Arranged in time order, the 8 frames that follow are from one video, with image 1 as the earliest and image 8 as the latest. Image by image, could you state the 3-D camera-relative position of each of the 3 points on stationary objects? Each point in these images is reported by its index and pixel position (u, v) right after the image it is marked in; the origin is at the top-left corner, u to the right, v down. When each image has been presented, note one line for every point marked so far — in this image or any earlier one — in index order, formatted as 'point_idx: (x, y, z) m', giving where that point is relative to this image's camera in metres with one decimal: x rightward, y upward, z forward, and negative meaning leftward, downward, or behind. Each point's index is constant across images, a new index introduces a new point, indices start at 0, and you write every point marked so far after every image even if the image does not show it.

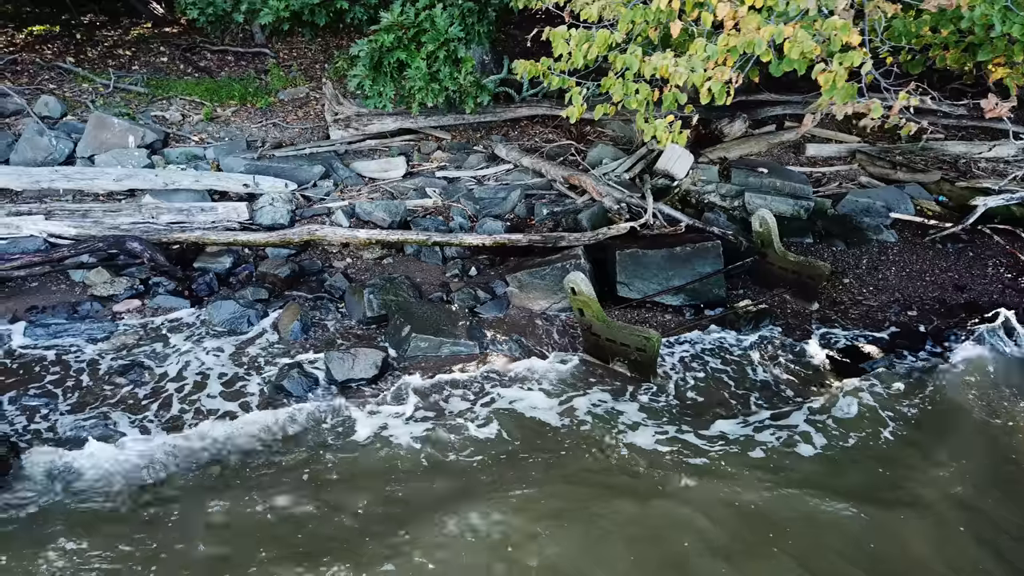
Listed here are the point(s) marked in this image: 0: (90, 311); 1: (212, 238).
0: (-3.7, -0.2, +7.0) m
1: (-2.9, +0.5, +7.7) m
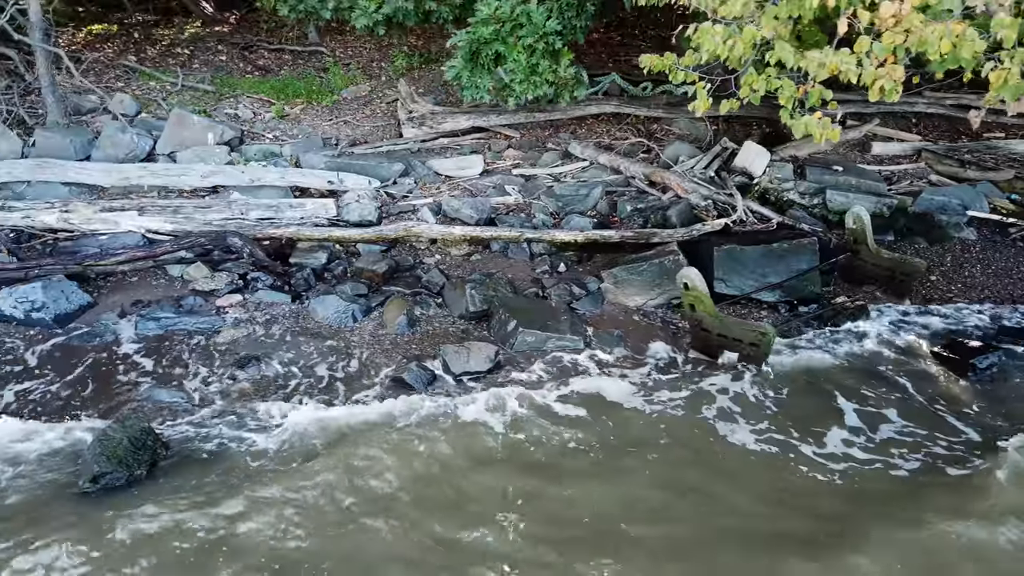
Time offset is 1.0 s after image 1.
0: (-2.8, -0.1, +7.1) m
1: (-2.0, +0.5, +7.8) m
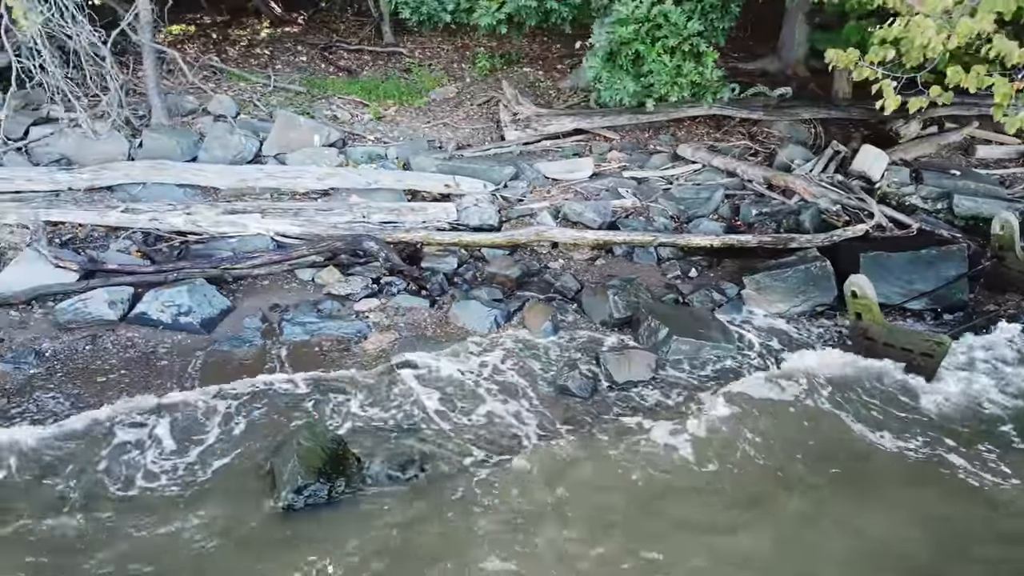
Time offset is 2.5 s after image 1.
0: (-1.6, -0.2, +7.0) m
1: (-0.7, +0.5, +7.7) m
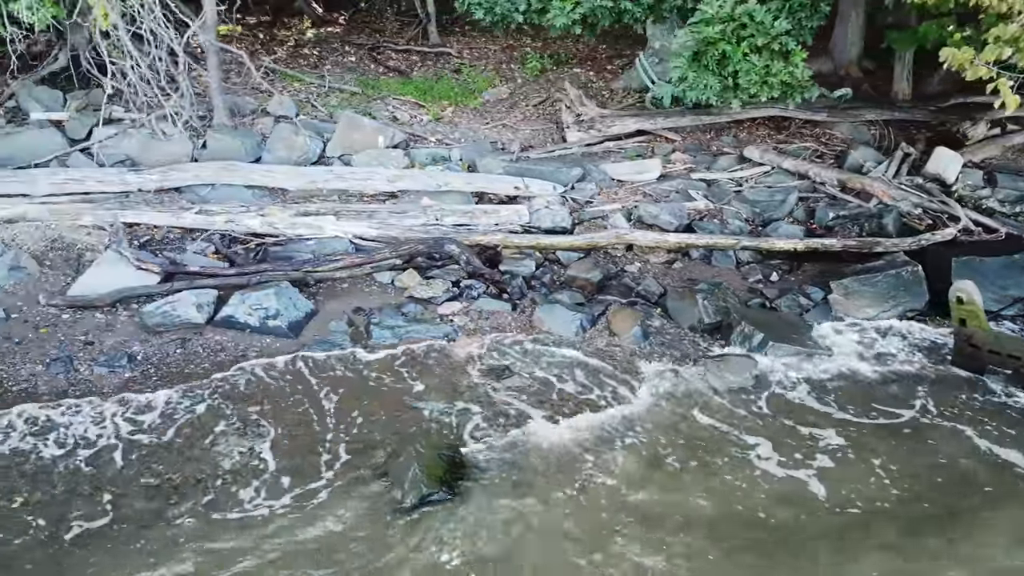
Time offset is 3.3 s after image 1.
0: (-0.8, -0.2, +6.9) m
1: (0.0, +0.5, +7.6) m
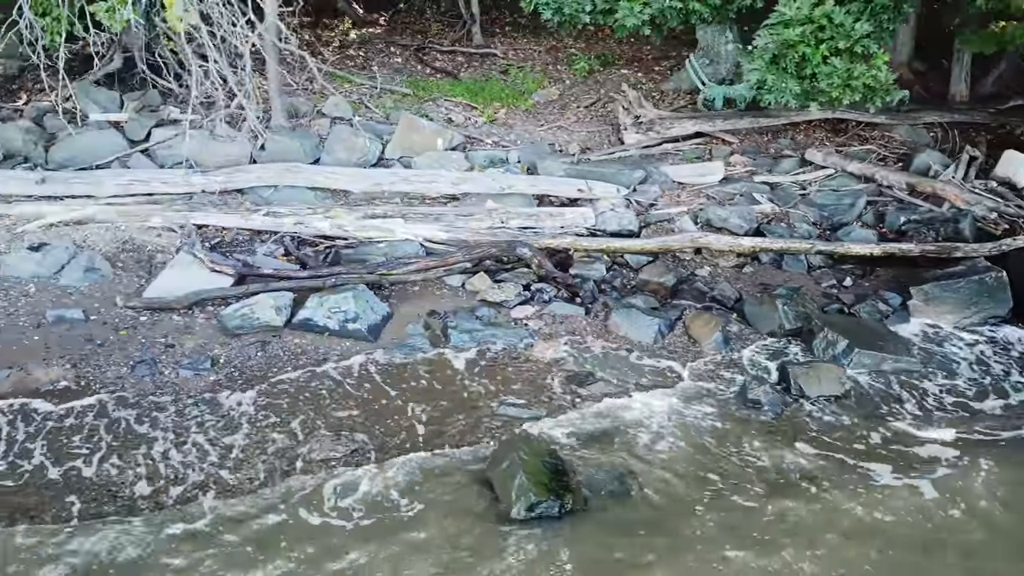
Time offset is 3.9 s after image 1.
0: (-0.2, -0.2, +6.8) m
1: (+0.7, +0.4, +7.5) m
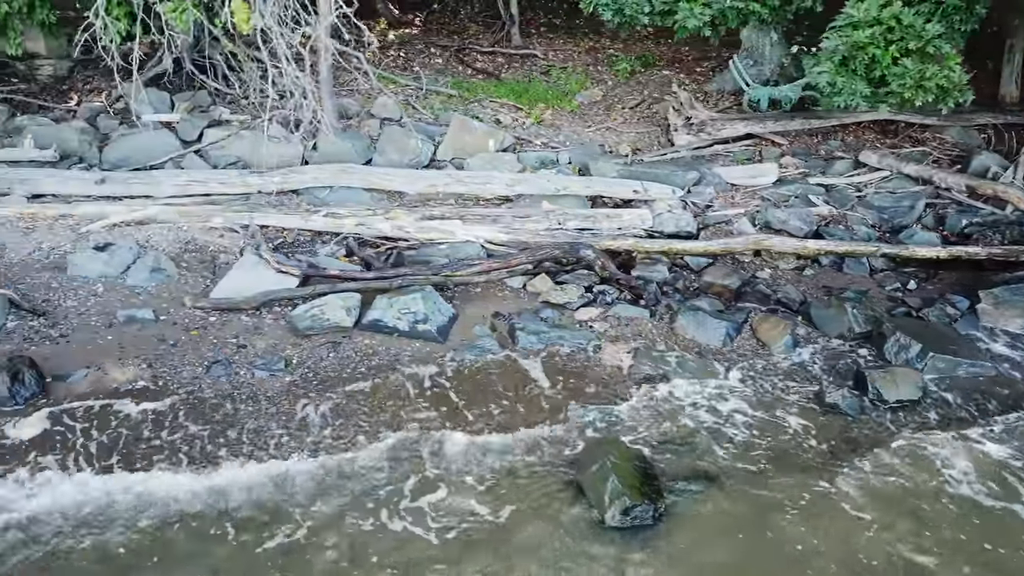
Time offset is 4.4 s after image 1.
0: (+0.4, -0.3, +6.8) m
1: (+1.2, +0.4, +7.5) m
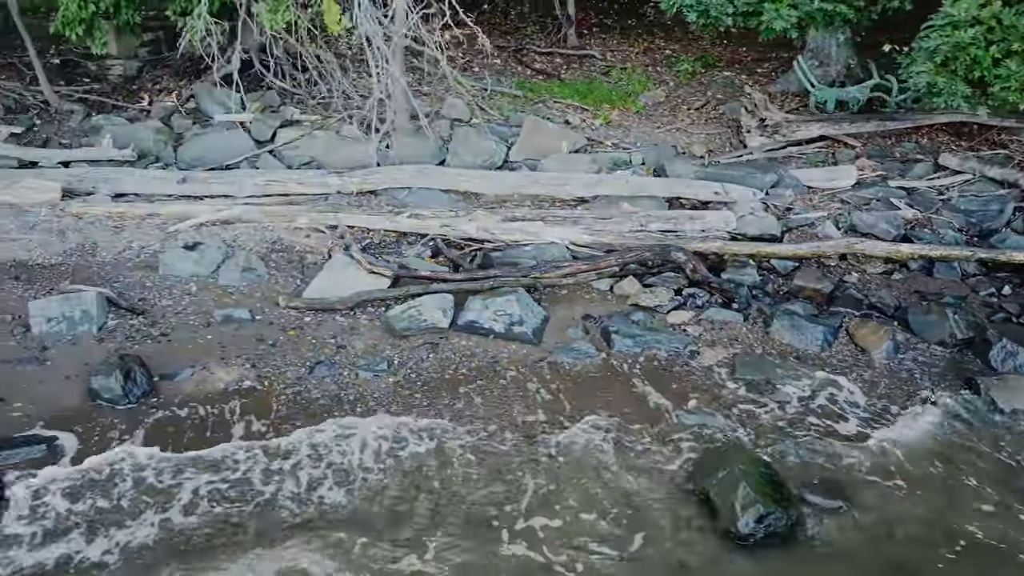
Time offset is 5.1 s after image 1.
0: (+1.1, -0.3, +6.7) m
1: (+2.0, +0.4, +7.4) m
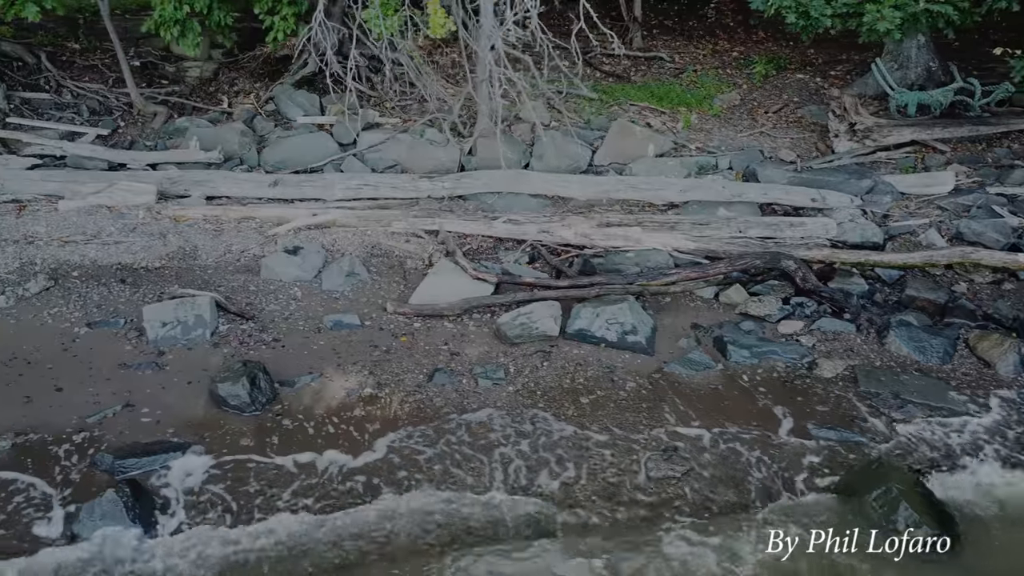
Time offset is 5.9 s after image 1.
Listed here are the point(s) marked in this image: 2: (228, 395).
0: (+2.0, -0.4, +6.6) m
1: (+3.0, +0.3, +7.2) m
2: (-1.9, -0.7, +5.4) m
